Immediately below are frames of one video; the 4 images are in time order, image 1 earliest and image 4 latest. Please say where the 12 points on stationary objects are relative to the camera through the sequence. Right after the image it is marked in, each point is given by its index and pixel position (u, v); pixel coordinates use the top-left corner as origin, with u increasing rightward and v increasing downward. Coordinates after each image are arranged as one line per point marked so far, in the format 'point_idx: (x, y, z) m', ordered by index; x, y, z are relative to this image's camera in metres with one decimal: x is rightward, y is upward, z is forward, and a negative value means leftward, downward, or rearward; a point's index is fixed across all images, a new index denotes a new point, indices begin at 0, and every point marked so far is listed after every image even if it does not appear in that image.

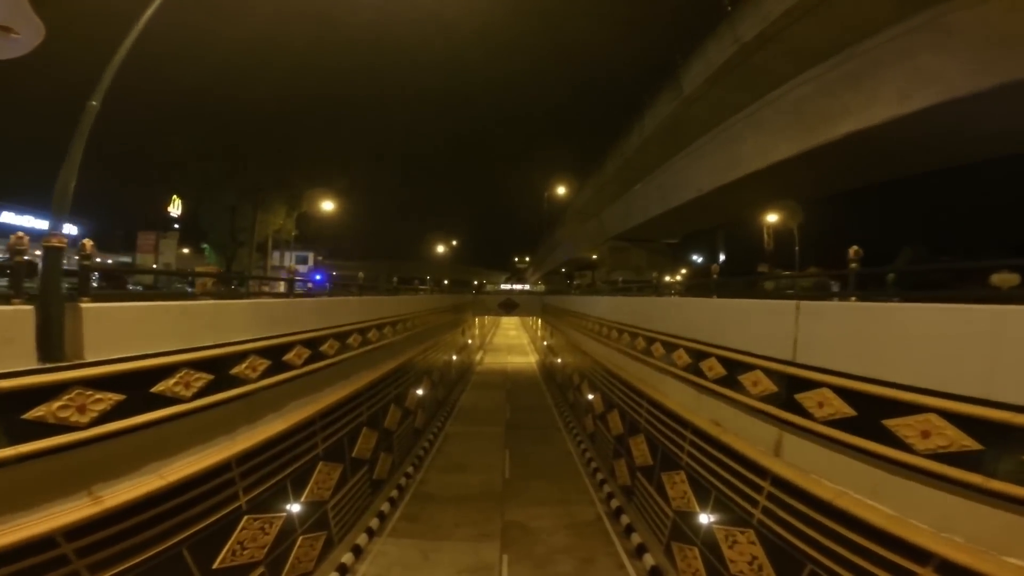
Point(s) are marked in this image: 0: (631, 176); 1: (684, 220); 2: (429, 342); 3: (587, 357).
0: (+2.9, +2.6, +10.9) m
1: (+5.1, +2.0, +13.9) m
2: (-2.3, -1.5, +13.1) m
3: (+2.0, -1.7, +11.8) m
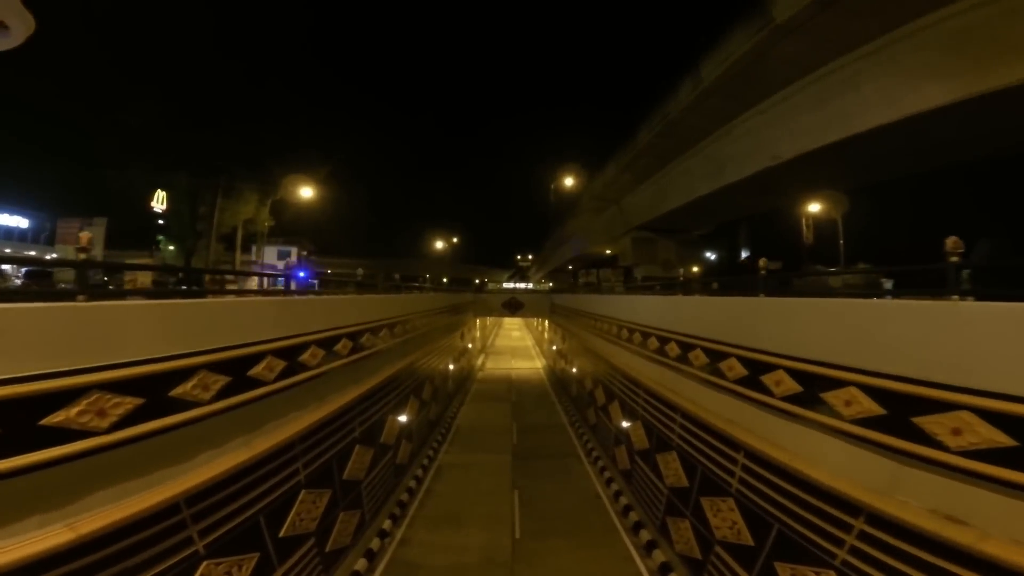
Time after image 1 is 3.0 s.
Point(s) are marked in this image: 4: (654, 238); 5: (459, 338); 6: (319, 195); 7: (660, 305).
0: (+3.1, +2.7, +9.1) m
1: (+5.3, +2.0, +12.1) m
2: (-2.2, -1.5, +11.3) m
3: (+2.2, -1.7, +10.0) m
4: (+4.5, +1.6, +14.9) m
5: (-2.2, -2.1, +19.4) m
6: (-5.3, +2.6, +13.2) m
7: (+2.4, -0.3, +7.8) m
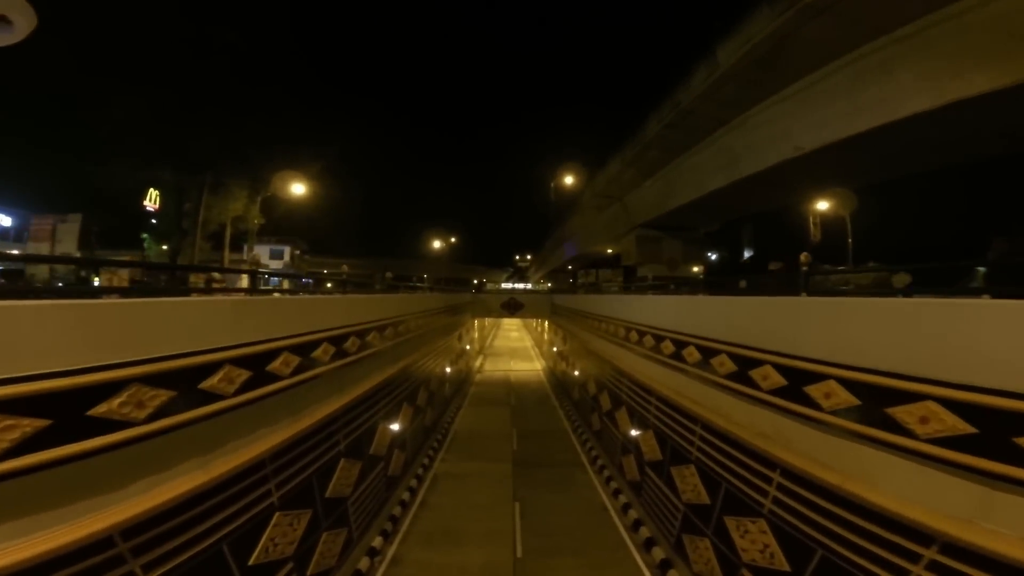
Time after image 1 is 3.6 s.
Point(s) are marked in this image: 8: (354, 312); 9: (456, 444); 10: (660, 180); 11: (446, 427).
0: (+3.1, +2.7, +8.8) m
1: (+5.3, +2.1, +11.7) m
2: (-2.2, -1.5, +10.9) m
3: (+2.2, -1.6, +9.6) m
4: (+4.5, +1.6, +14.6) m
5: (-2.2, -2.1, +19.0) m
6: (-5.4, +2.6, +12.8) m
7: (+2.4, -0.3, +7.4) m
8: (-2.4, -0.4, +7.2) m
9: (-1.5, -4.1, +12.3) m
10: (+3.4, +2.5, +10.9) m
11: (-1.9, -4.0, +13.5) m
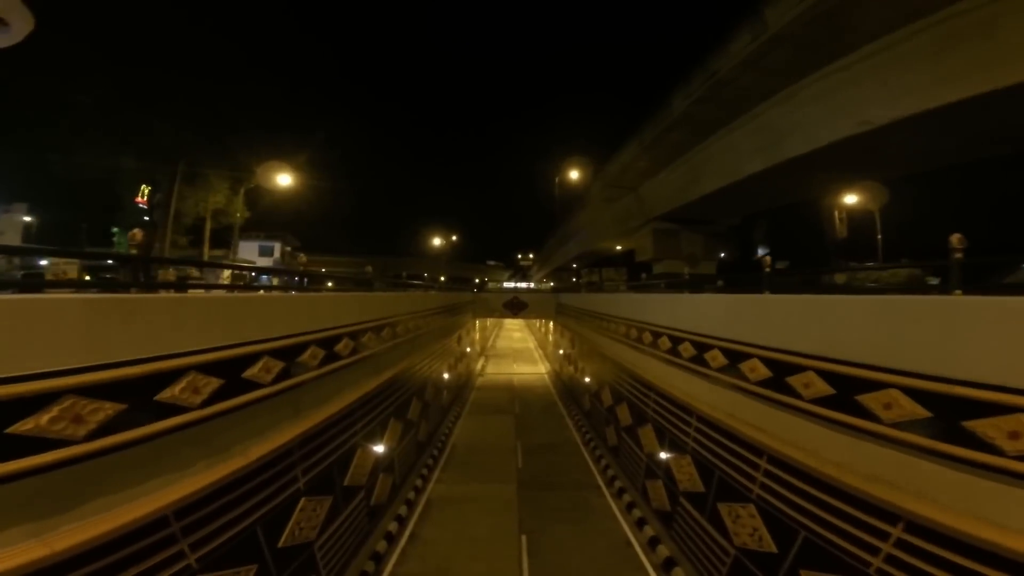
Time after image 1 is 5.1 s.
0: (+3.1, +2.8, +7.9) m
1: (+5.3, +2.1, +10.9) m
2: (-2.1, -1.4, +10.1) m
3: (+2.2, -1.6, +8.8) m
4: (+4.6, +1.6, +13.7) m
5: (-2.1, -2.0, +18.2) m
6: (-5.3, +2.6, +11.9) m
7: (+2.5, -0.2, +6.6) m
8: (-2.3, -0.3, +6.4) m
9: (-1.4, -4.0, +11.5) m
10: (+3.5, +2.5, +10.0) m
11: (-1.8, -3.9, +12.7) m
